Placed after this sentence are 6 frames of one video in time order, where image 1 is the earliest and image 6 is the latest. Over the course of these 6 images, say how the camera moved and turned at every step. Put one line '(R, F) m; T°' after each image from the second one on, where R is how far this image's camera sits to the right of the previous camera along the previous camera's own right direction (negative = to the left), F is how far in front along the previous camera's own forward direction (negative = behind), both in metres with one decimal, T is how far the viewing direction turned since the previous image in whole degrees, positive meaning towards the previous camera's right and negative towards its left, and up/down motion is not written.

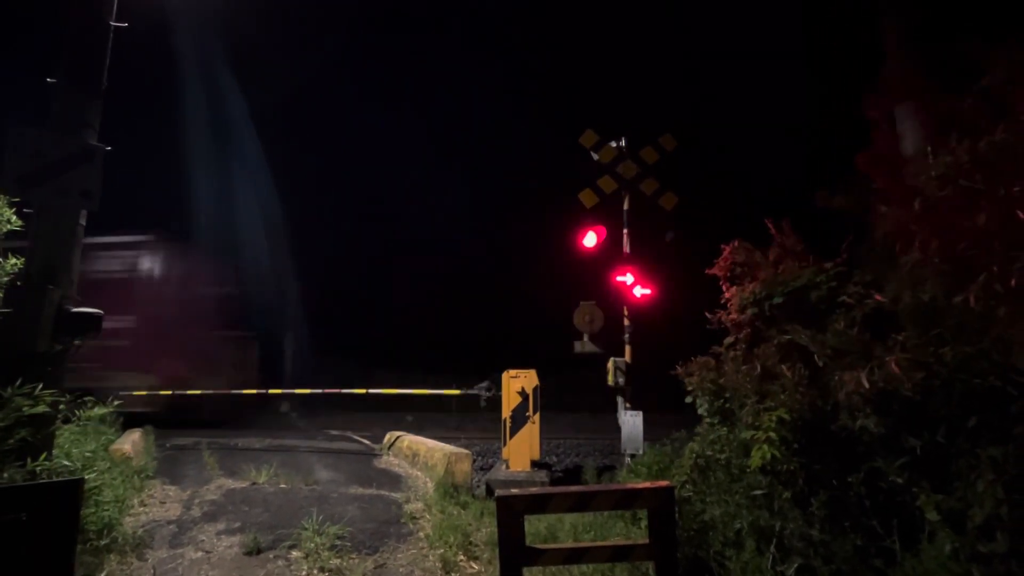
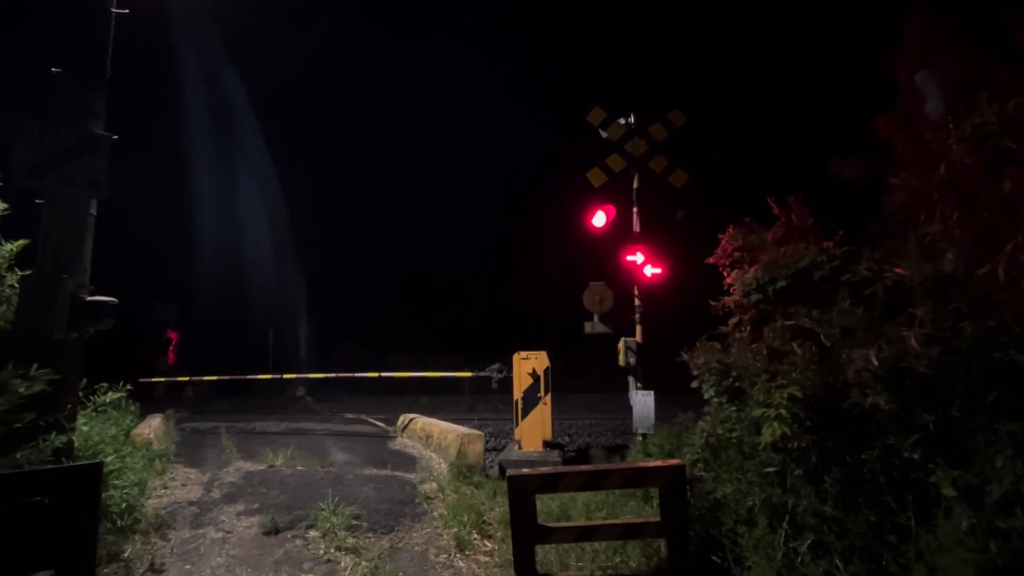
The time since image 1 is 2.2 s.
(0.0, 0.0) m; -1°
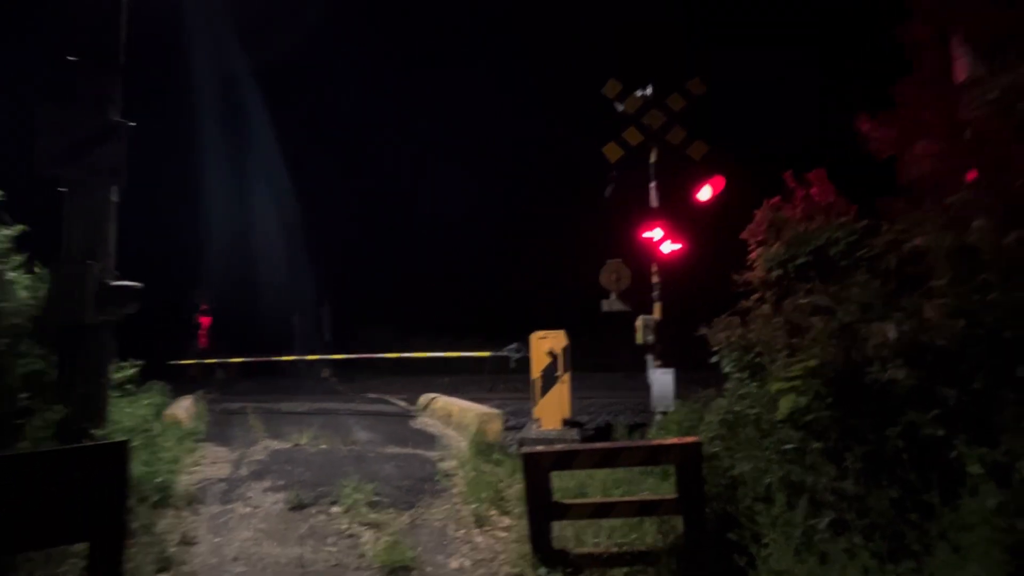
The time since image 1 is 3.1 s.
(+0.1, 0.0) m; -2°
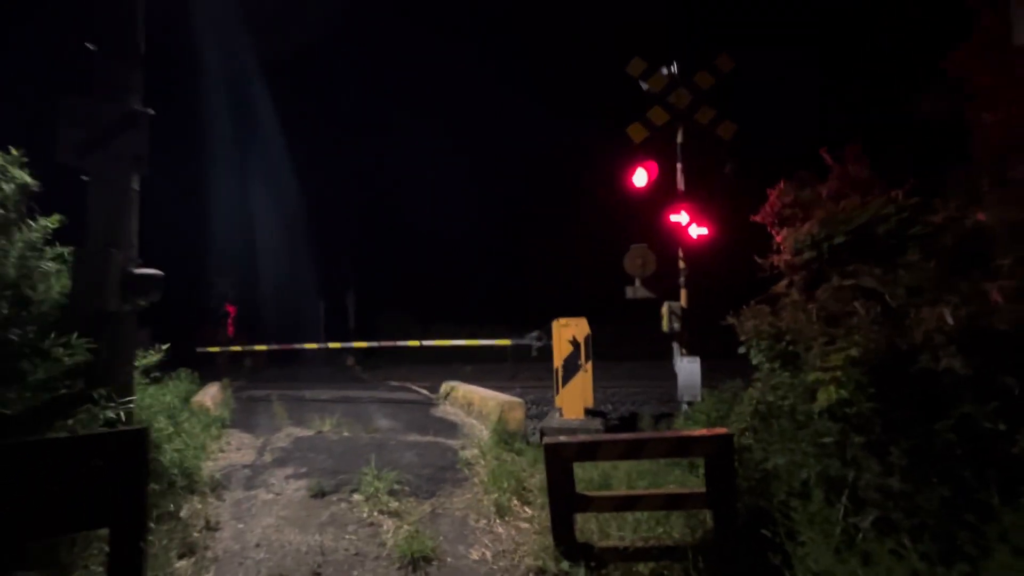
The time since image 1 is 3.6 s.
(0.0, +0.2) m; -2°
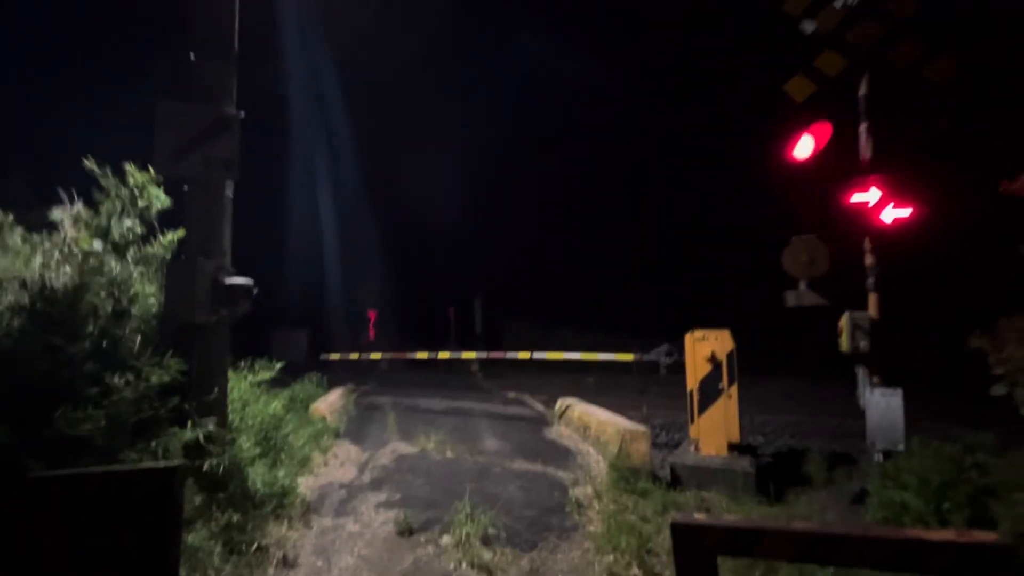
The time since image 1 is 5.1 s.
(+0.1, +1.3) m; -15°
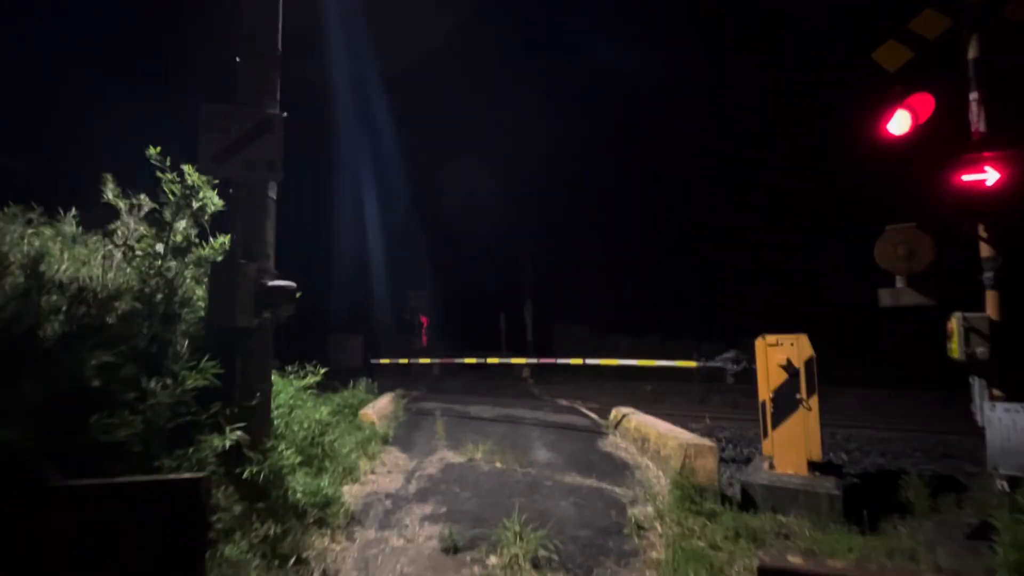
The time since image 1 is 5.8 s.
(0.0, +0.4) m; -6°
